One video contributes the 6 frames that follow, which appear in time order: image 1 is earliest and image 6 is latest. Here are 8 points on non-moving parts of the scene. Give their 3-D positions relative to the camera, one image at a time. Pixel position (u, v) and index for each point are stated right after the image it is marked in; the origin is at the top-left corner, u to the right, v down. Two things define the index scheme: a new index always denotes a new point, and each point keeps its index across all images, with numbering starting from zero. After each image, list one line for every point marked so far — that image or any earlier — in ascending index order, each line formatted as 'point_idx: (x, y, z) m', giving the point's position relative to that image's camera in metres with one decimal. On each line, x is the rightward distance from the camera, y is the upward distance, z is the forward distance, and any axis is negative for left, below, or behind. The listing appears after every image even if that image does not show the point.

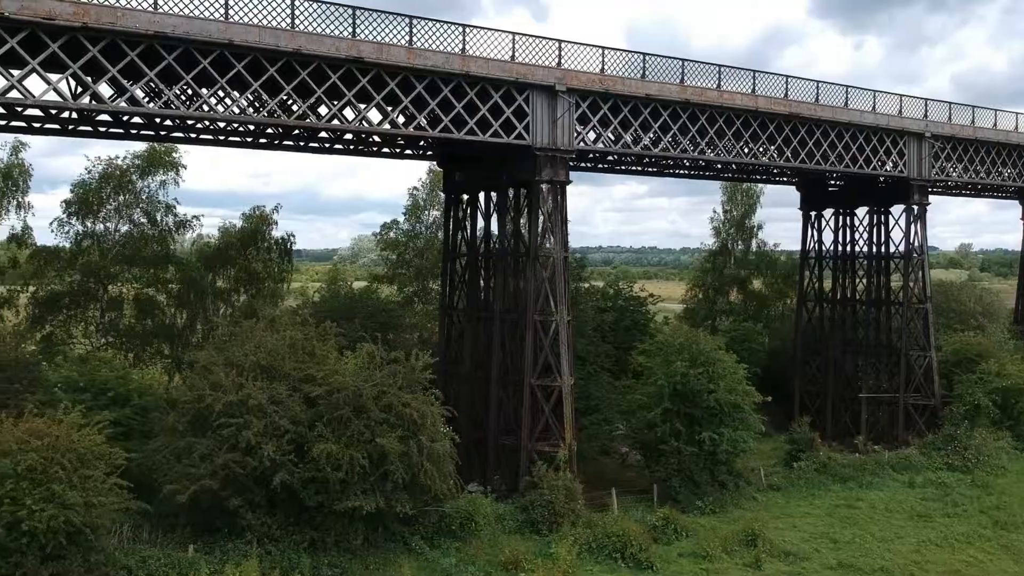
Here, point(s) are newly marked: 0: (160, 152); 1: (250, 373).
0: (-6.0, +2.4, +19.5) m
1: (-3.0, -1.0, +12.8) m
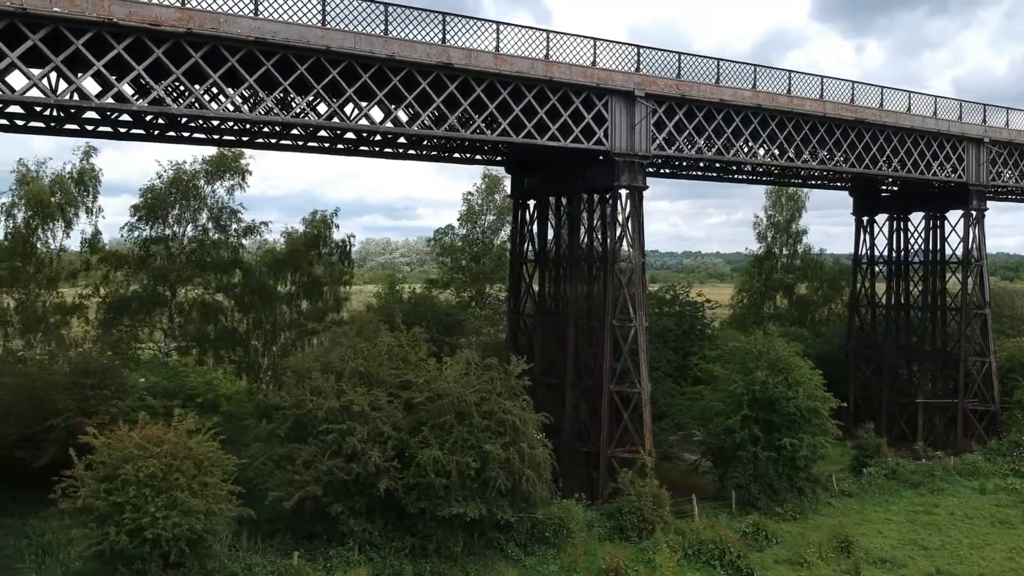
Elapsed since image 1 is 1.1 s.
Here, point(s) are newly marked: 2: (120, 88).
0: (-4.9, +2.3, +19.5) m
1: (-1.9, -1.0, +12.8) m
2: (-4.1, +2.1, +11.7) m
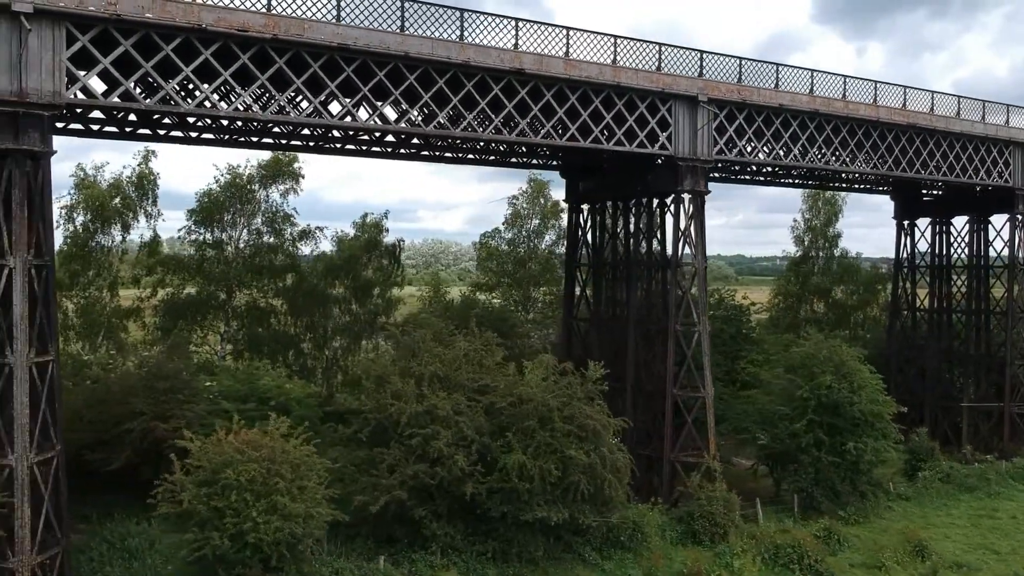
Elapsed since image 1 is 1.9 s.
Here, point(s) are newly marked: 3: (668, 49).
0: (-4.0, +2.2, +19.6) m
1: (-1.0, -1.1, +12.9) m
2: (-3.2, +2.0, +11.8) m
3: (+2.2, +3.3, +15.5) m
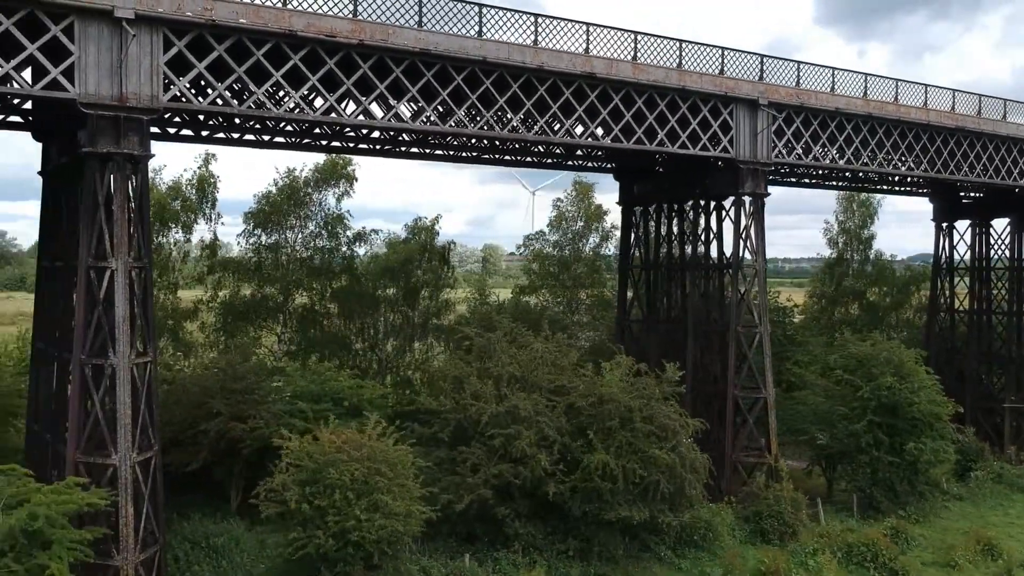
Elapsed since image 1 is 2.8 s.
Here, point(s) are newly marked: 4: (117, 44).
0: (-3.1, +2.2, +19.7) m
1: (-0.1, -1.1, +13.0) m
2: (-2.3, +2.0, +11.9) m
3: (+3.1, +3.3, +15.6) m
4: (-3.8, +2.4, +10.8) m
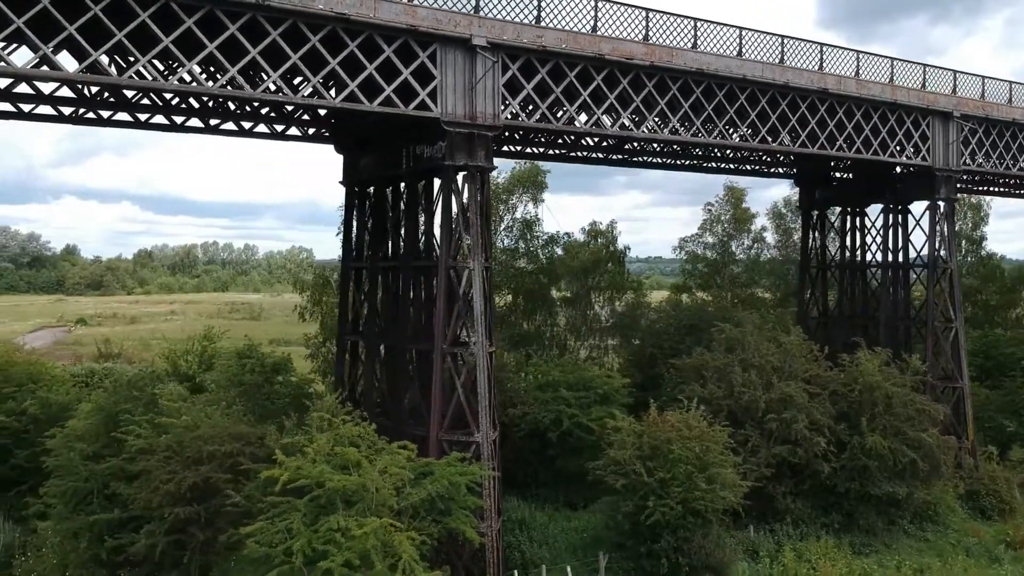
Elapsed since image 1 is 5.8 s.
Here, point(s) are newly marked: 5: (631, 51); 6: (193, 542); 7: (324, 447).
0: (+0.2, +2.2, +21.0) m
1: (+3.3, -1.1, +14.3) m
2: (+1.1, +2.0, +13.2) m
3: (+6.4, +3.3, +17.0) m
4: (-0.5, +2.4, +12.1) m
5: (+1.4, +2.8, +13.4) m
6: (-3.4, -2.7, +12.0) m
7: (-1.8, -1.5, +10.5) m
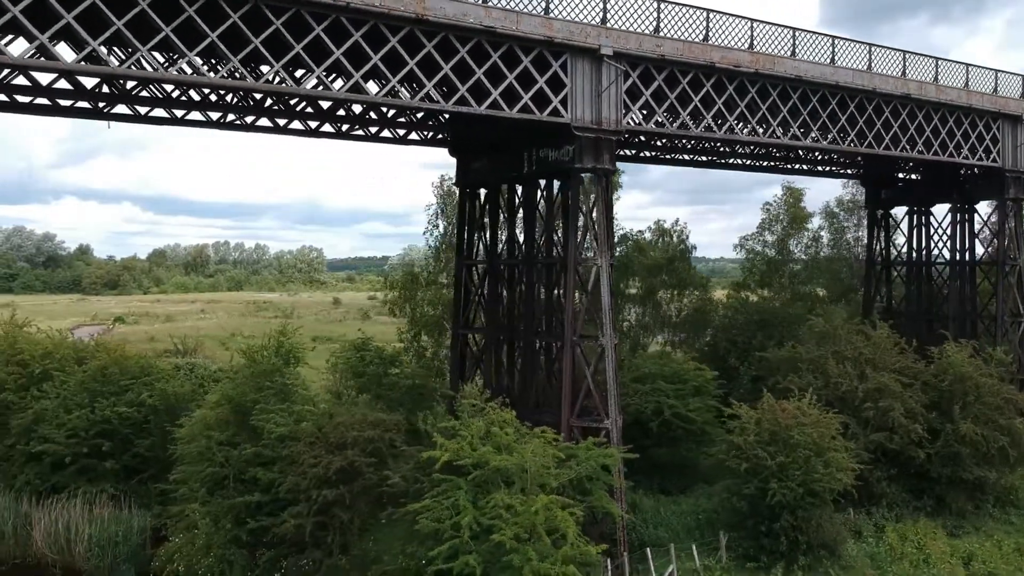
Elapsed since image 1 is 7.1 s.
0: (+1.6, +2.3, +21.8) m
1: (+4.7, -1.0, +15.1) m
2: (+2.5, +2.1, +14.0) m
3: (+7.8, +3.4, +17.7) m
4: (+1.0, +2.4, +12.9) m
5: (+2.8, +2.9, +14.1) m
6: (-2.0, -2.7, +12.8) m
7: (-0.3, -1.4, +11.3) m
